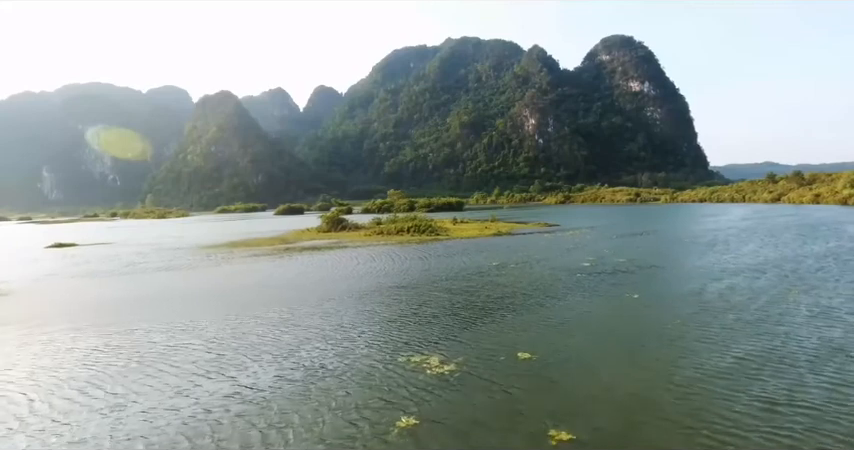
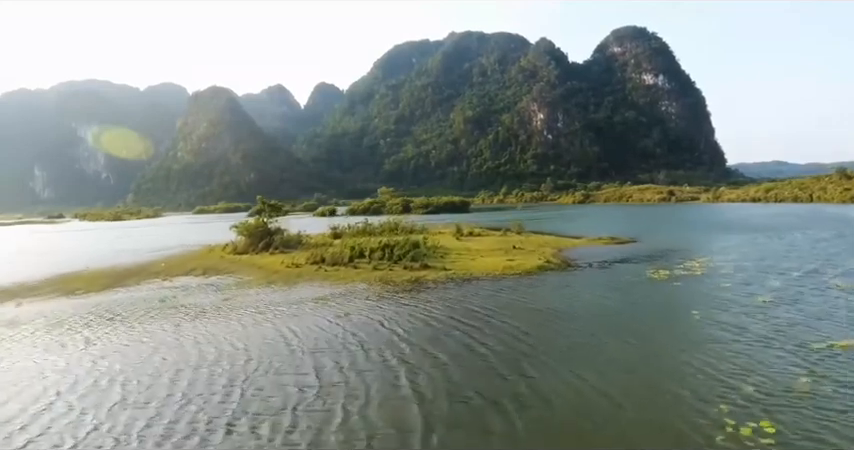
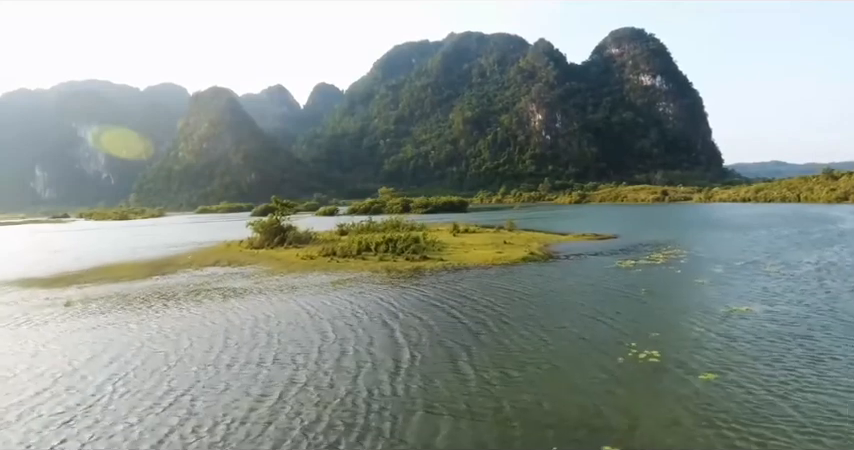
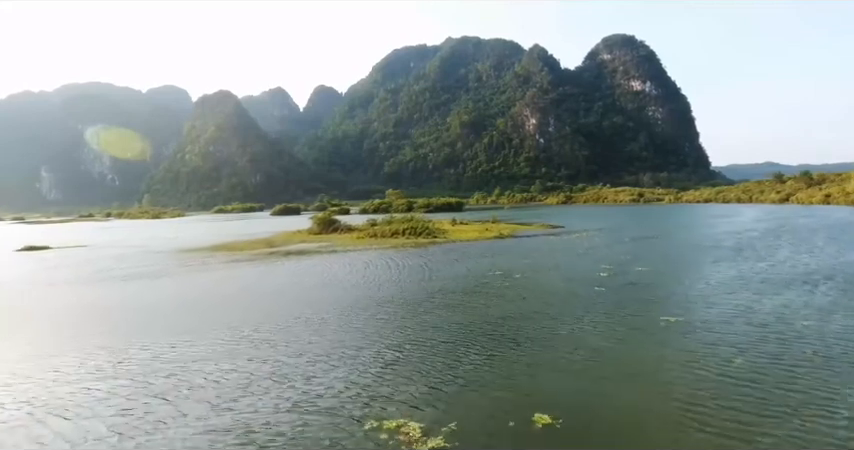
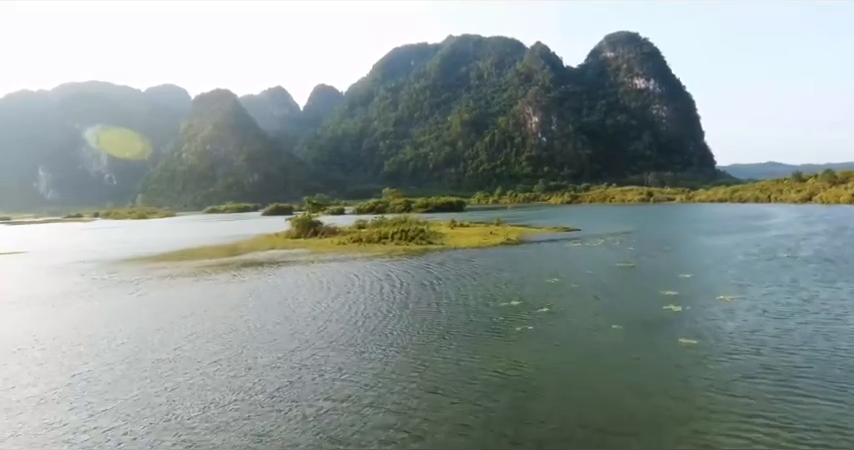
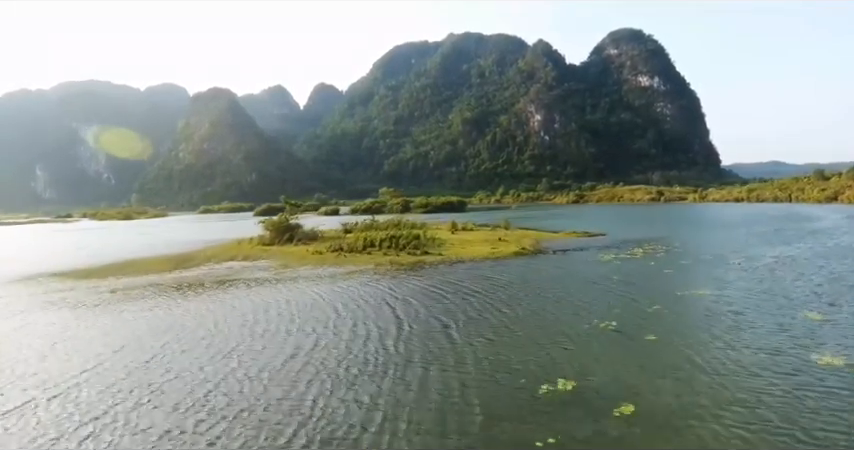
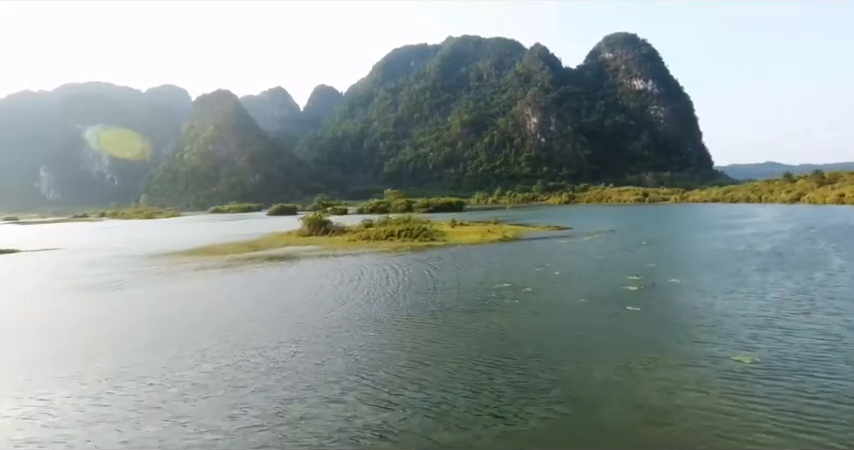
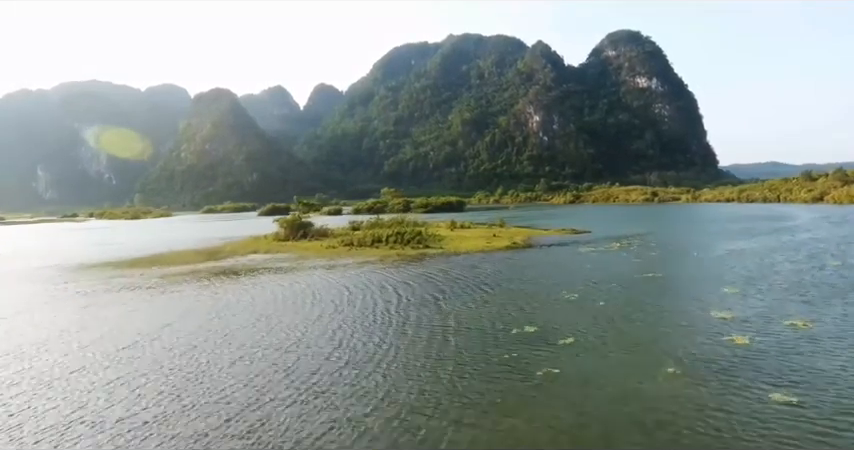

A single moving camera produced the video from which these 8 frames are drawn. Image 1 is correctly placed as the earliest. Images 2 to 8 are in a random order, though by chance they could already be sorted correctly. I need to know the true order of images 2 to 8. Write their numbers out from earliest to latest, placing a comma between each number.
4, 7, 5, 8, 6, 3, 2
